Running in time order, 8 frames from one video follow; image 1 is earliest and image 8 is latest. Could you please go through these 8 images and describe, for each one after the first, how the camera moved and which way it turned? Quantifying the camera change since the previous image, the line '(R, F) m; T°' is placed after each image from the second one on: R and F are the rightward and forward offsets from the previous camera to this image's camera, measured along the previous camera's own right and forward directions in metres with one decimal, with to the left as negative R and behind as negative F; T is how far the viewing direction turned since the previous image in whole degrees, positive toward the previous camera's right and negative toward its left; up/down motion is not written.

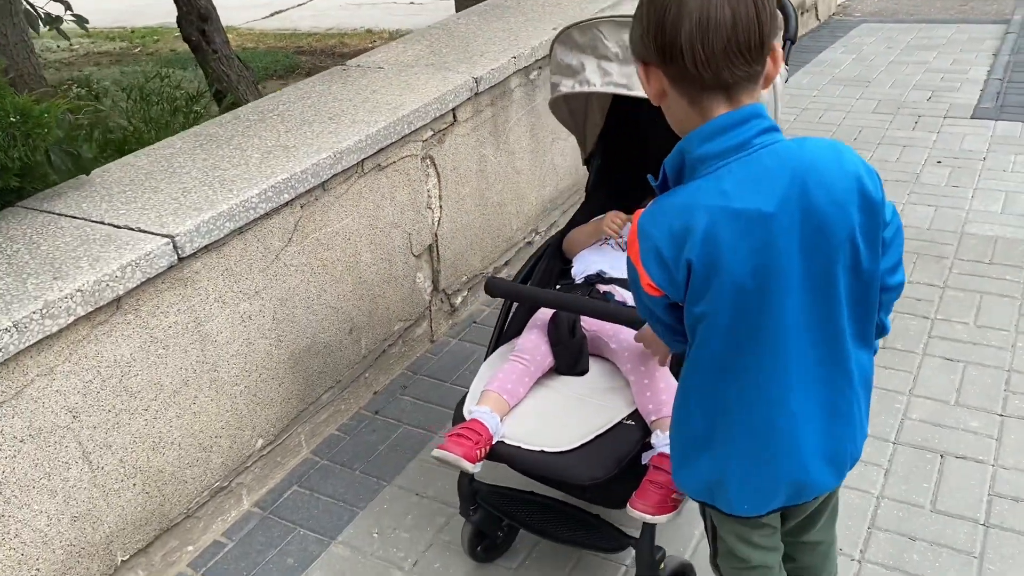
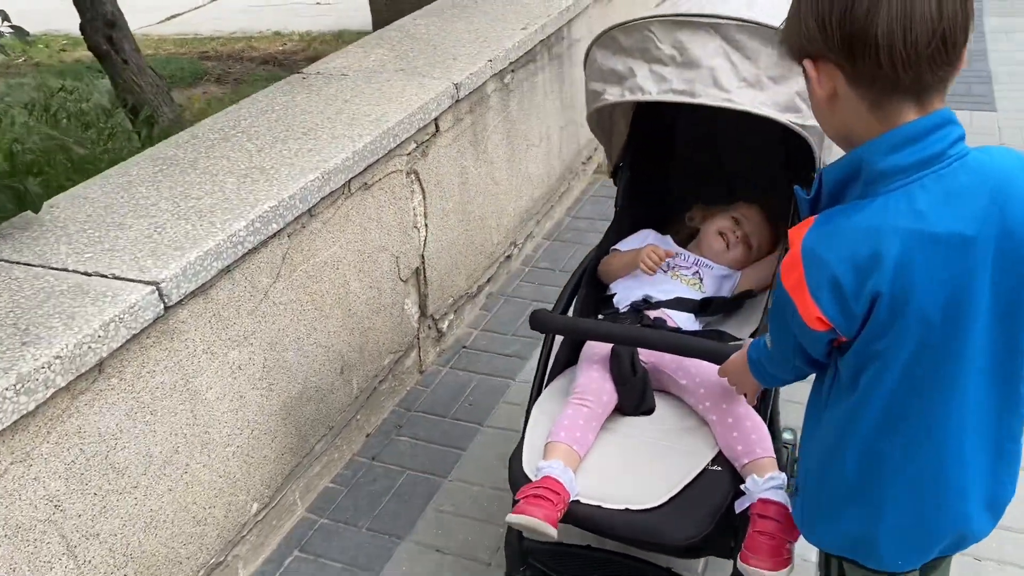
(-0.3, +0.3) m; +6°
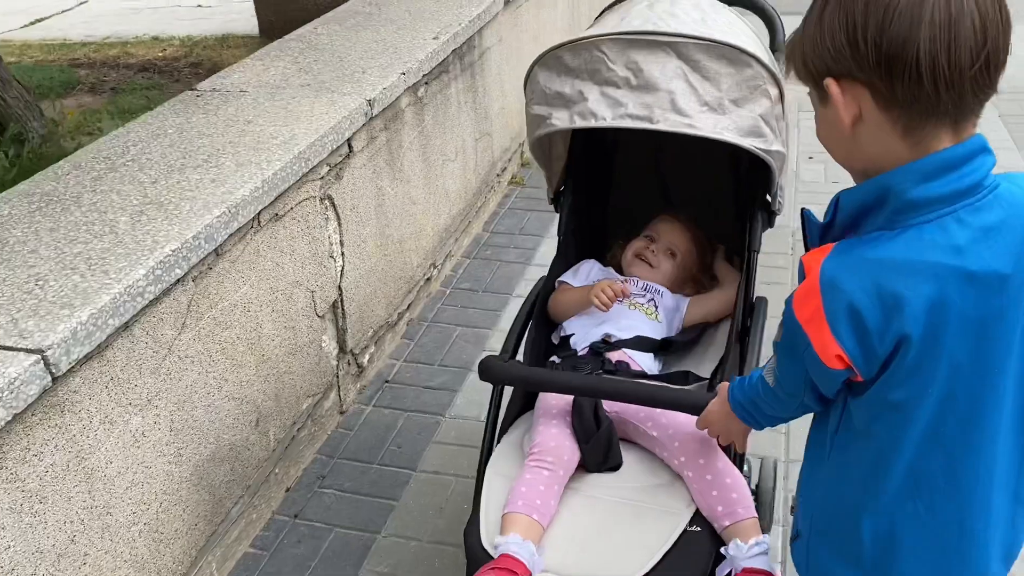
(-0.1, +0.2) m; +7°
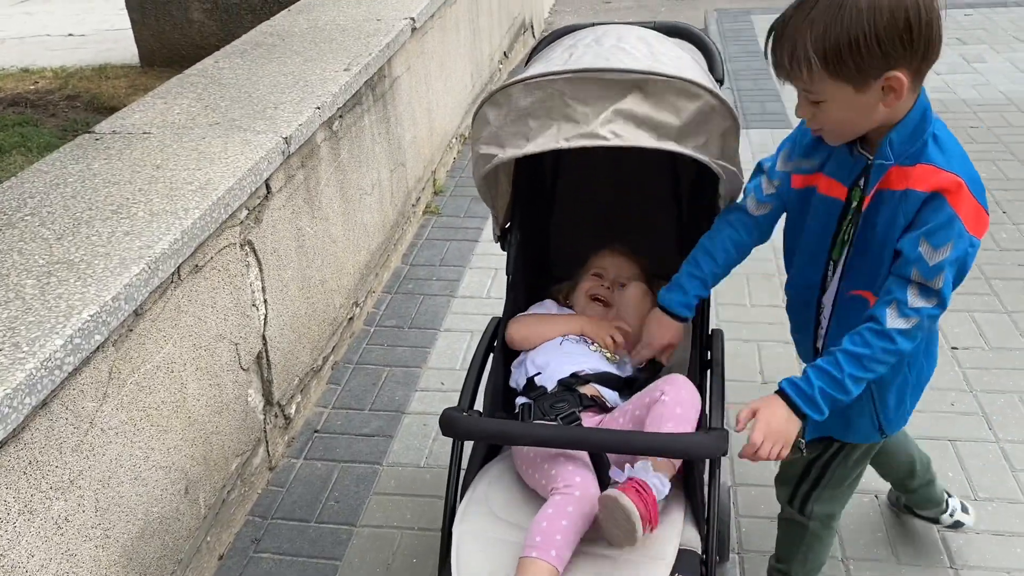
(-0.1, +0.1) m; +7°
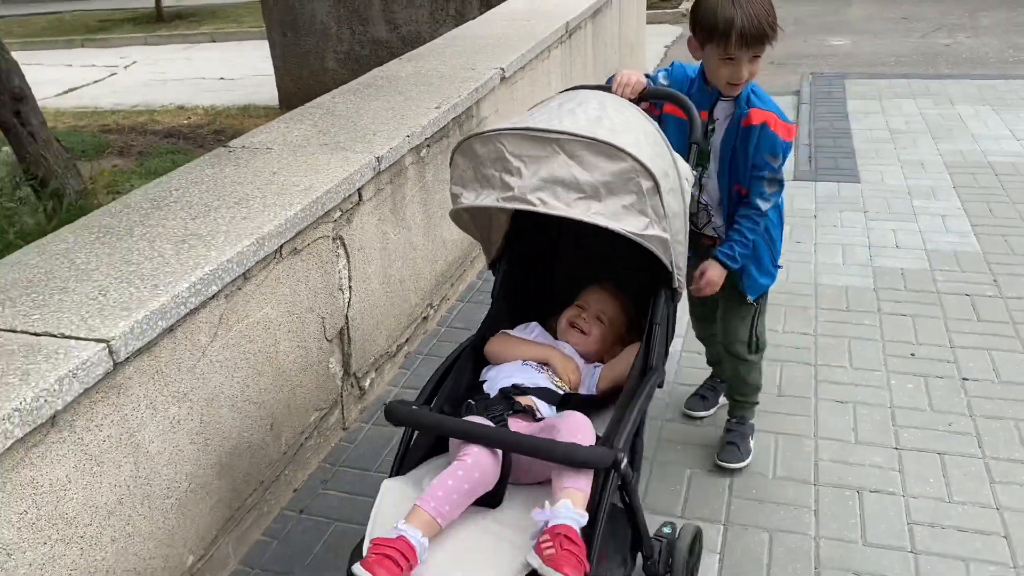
(+0.3, -0.5) m; -7°
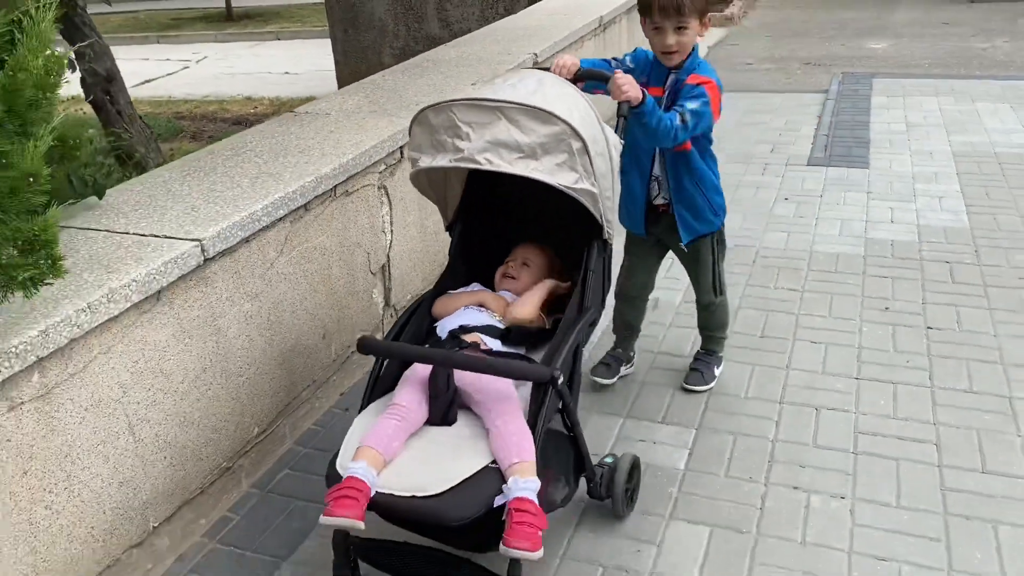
(+0.2, -0.5) m; -3°
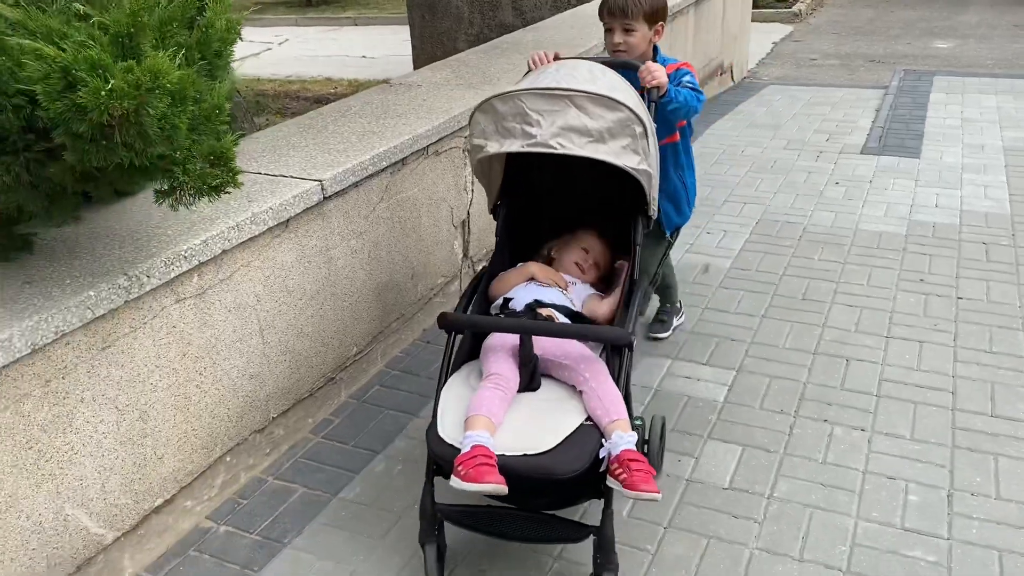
(0.0, -0.5) m; -4°
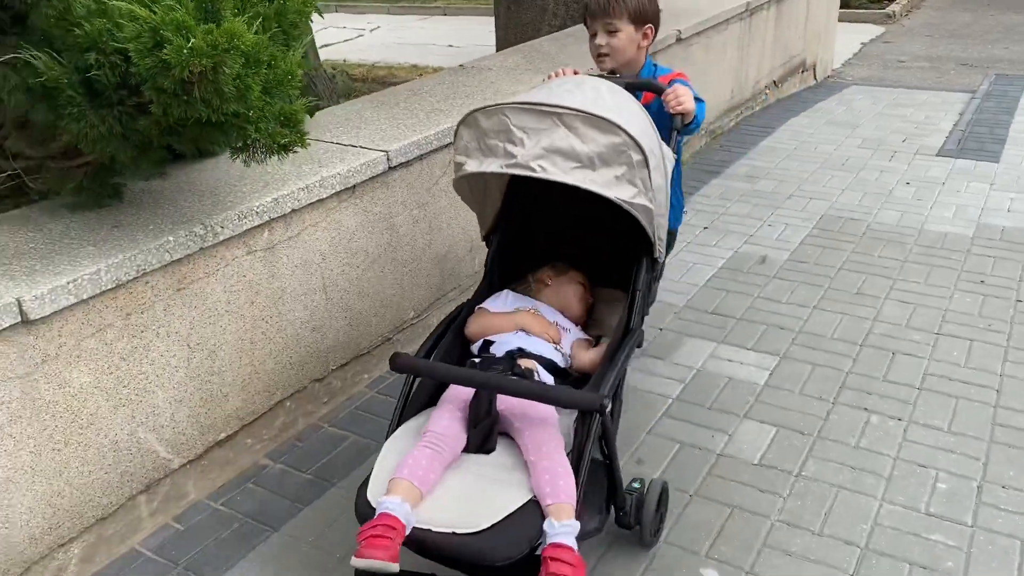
(+0.1, -0.2) m; -5°
